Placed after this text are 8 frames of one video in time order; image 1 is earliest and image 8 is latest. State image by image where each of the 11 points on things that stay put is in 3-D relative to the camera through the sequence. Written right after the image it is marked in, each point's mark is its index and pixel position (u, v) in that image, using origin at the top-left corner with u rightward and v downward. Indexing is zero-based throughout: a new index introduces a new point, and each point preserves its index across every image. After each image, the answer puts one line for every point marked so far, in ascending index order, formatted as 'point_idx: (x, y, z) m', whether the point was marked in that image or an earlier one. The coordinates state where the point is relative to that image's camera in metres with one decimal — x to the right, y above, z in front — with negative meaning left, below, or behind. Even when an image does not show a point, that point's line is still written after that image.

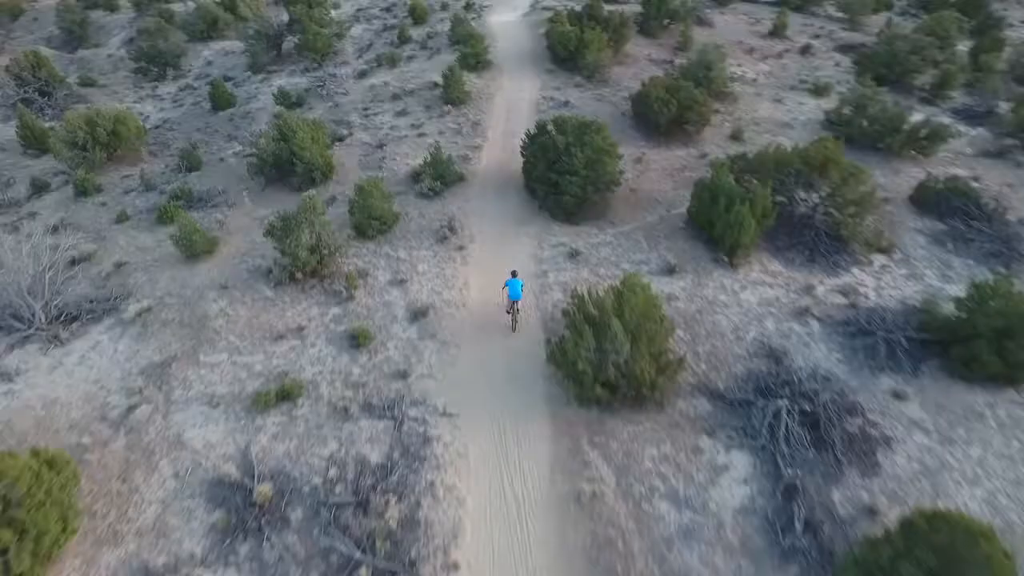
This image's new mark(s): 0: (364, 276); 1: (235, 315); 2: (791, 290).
0: (-4.4, +0.3, +18.7) m
1: (-7.5, -0.7, +17.0) m
2: (+8.7, -0.1, +19.6) m
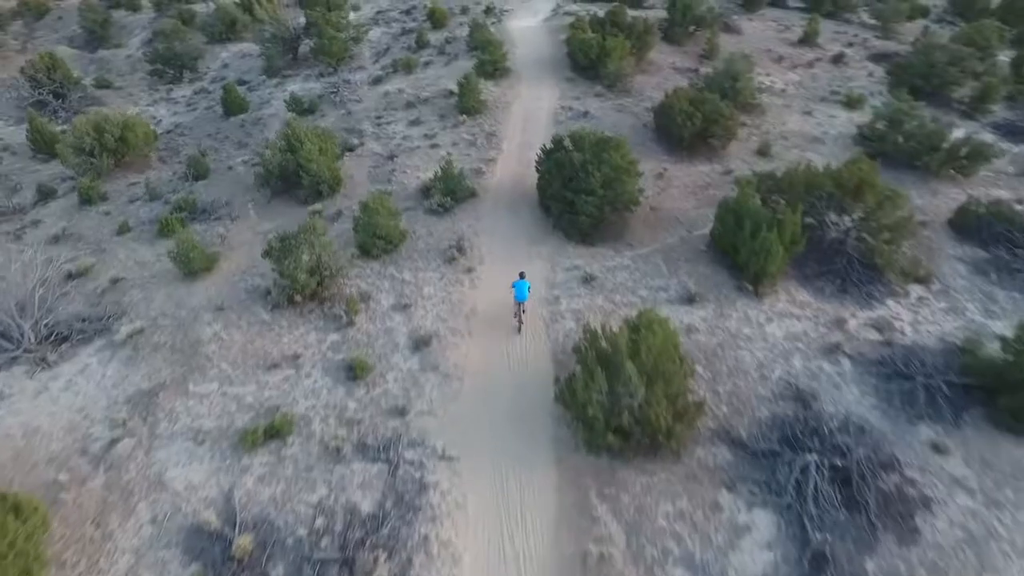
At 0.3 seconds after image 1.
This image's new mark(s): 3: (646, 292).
0: (-4.1, -0.3, +17.8) m
1: (-7.3, -1.4, +16.2) m
2: (+9.0, -1.0, +18.3) m
3: (+4.1, -0.1, +19.3) m
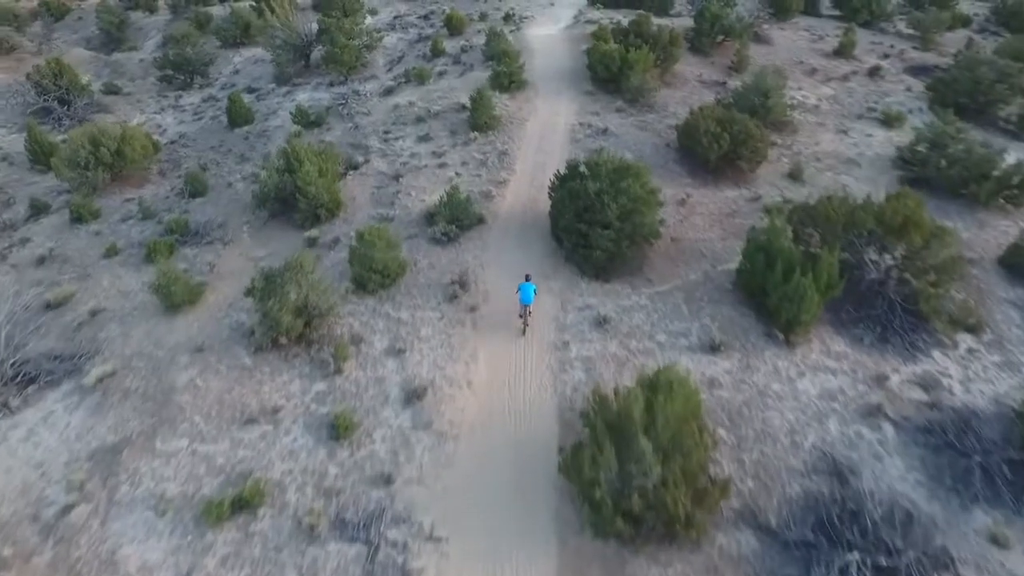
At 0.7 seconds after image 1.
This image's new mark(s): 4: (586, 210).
0: (-4.0, -1.4, +16.3) m
1: (-7.3, -2.4, +14.9) m
2: (+9.1, -2.4, +16.5) m
3: (+4.3, -1.4, +17.6) m
4: (+2.3, +2.4, +19.3) m
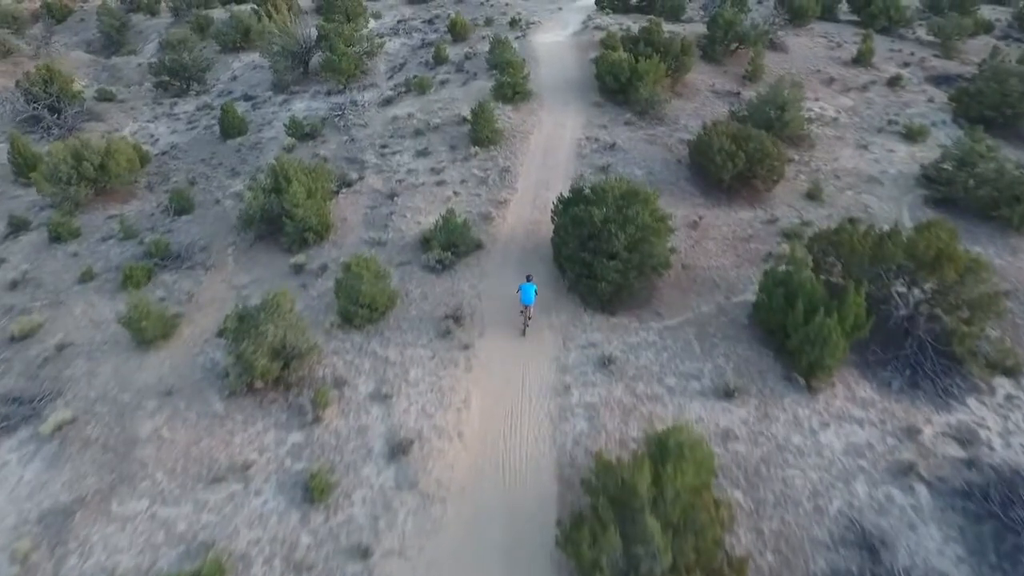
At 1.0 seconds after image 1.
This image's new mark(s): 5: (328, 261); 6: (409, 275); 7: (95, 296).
0: (-4.1, -2.3, +15.0) m
1: (-7.4, -3.3, +13.6) m
2: (+9.0, -3.4, +15.0) m
3: (+4.2, -2.4, +16.2) m
4: (+2.3, +1.4, +17.9) m
5: (-5.7, +0.8, +19.4) m
6: (-3.1, +0.4, +18.9) m
7: (-12.5, -0.3, +18.9) m
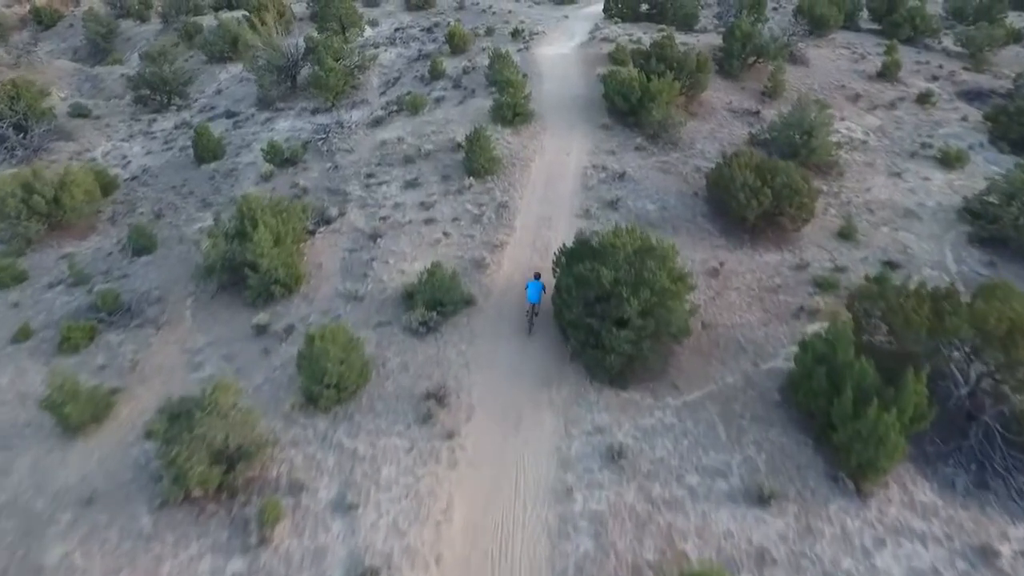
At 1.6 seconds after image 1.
0: (-4.3, -4.0, +12.5) m
1: (-7.6, -4.9, +11.1) m
2: (+8.8, -5.2, +12.4) m
3: (+4.0, -4.1, +13.7) m
4: (+2.1, -0.3, +15.4) m
5: (-5.8, -0.9, +16.9) m
6: (-3.2, -1.3, +16.4) m
7: (-12.6, -1.9, +16.4) m
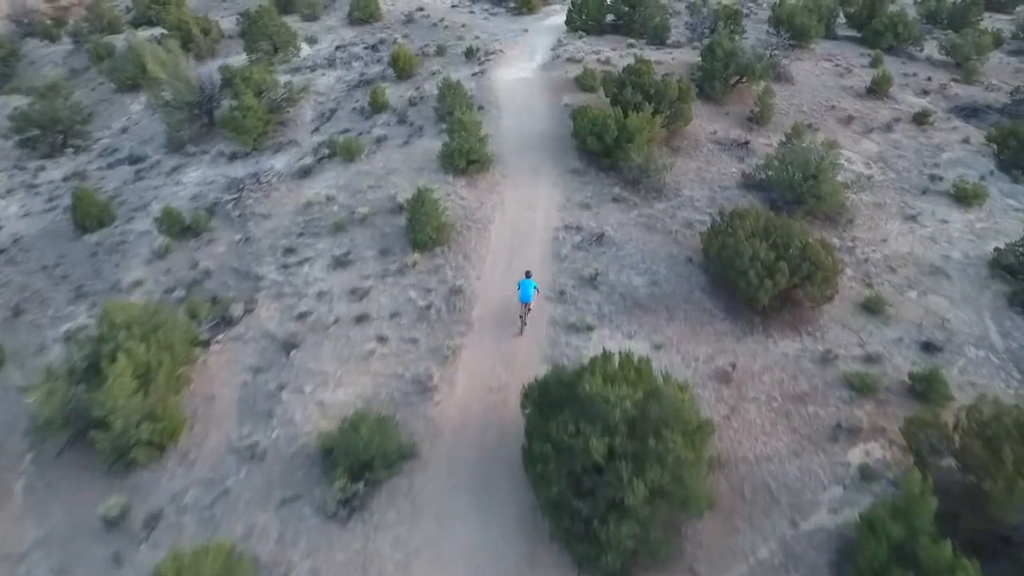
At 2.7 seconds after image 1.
0: (-4.8, -7.2, +7.8) m
1: (-8.0, -8.2, +6.3) m
2: (+8.3, -7.9, +8.4) m
3: (+3.4, -6.9, +9.4) m
4: (+1.3, -3.2, +11.0) m
5: (-6.6, -4.1, +12.1) m
6: (-4.0, -4.4, +11.7) m
7: (-13.4, -5.4, +11.3) m
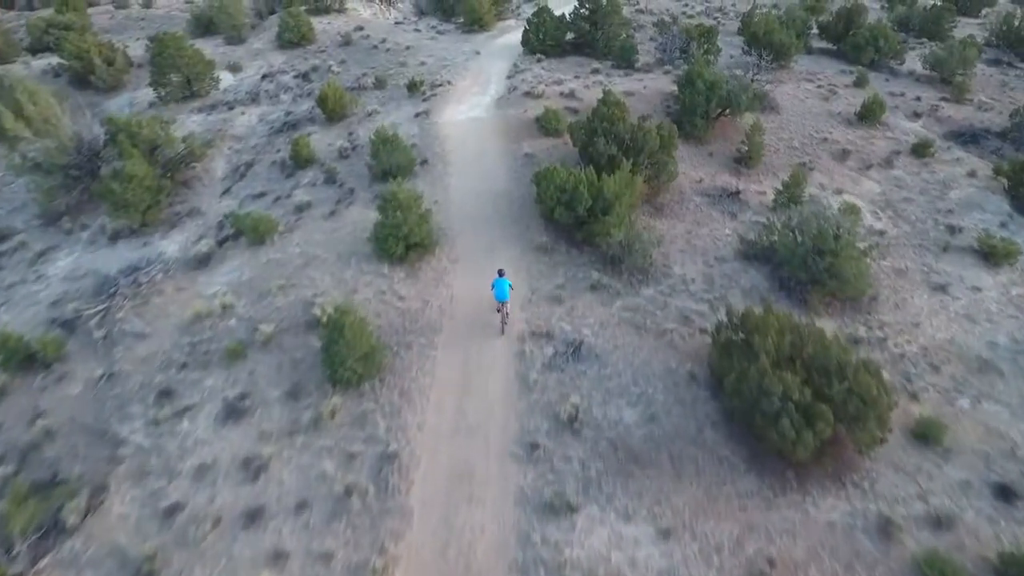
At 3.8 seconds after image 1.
0: (-4.9, -10.7, +3.0) m
1: (-8.0, -11.9, +1.3) m
2: (+8.1, -10.9, +4.2) m
3: (+3.2, -10.1, +5.0) m
4: (+0.8, -6.5, +6.4) m
5: (-7.1, -7.7, +7.1) m
6: (-4.5, -7.9, +6.9) m
7: (-13.8, -9.2, +6.0) m
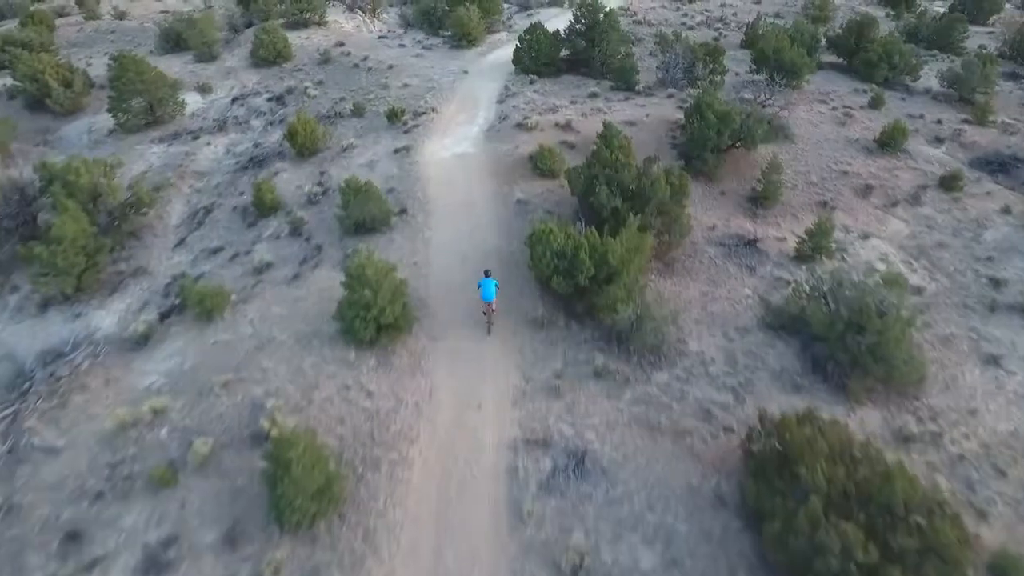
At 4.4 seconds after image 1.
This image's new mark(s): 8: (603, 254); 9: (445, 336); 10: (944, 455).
0: (-5.0, -12.9, +0.2) m
1: (-8.0, -14.1, -1.5) m
2: (+8.1, -13.0, +1.6) m
3: (+3.1, -12.3, +2.3) m
4: (+0.7, -8.7, +3.7) m
5: (-7.2, -9.9, +4.4) m
6: (-4.6, -10.1, +4.1) m
7: (-13.8, -11.5, +3.1) m
8: (+2.4, +0.8, +16.4) m
9: (-1.8, -1.4, +16.1) m
10: (+10.2, -3.9, +14.8) m
